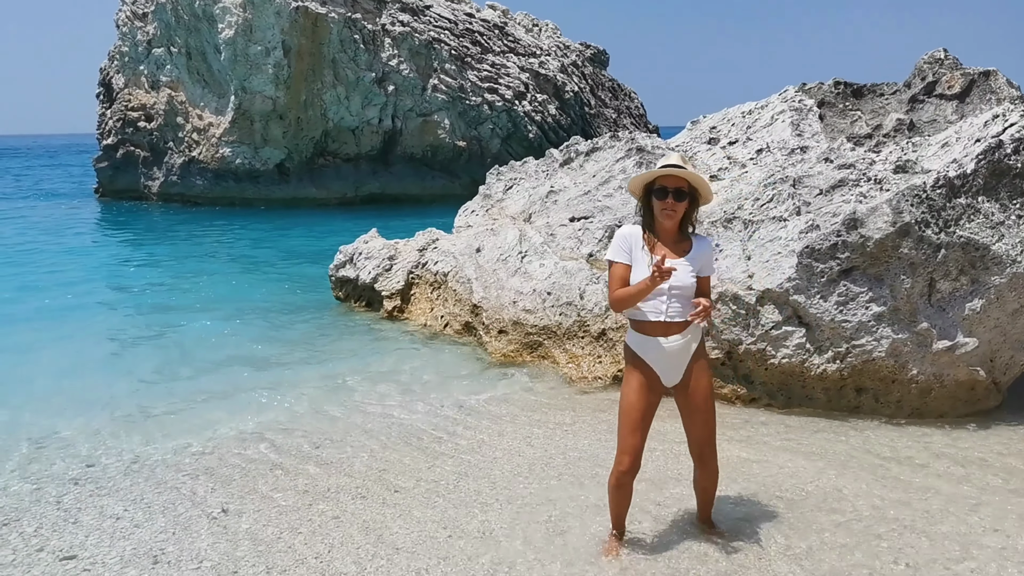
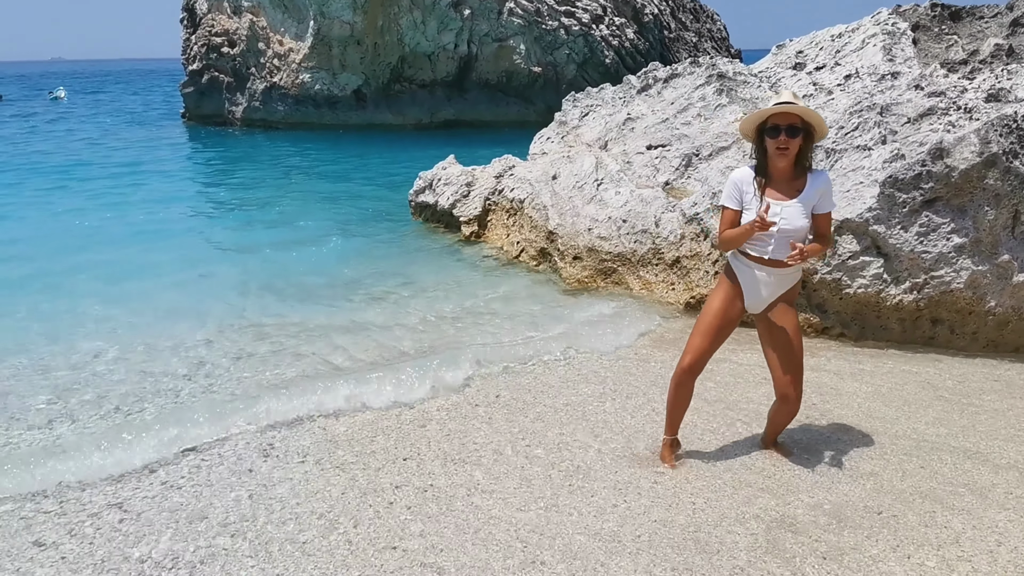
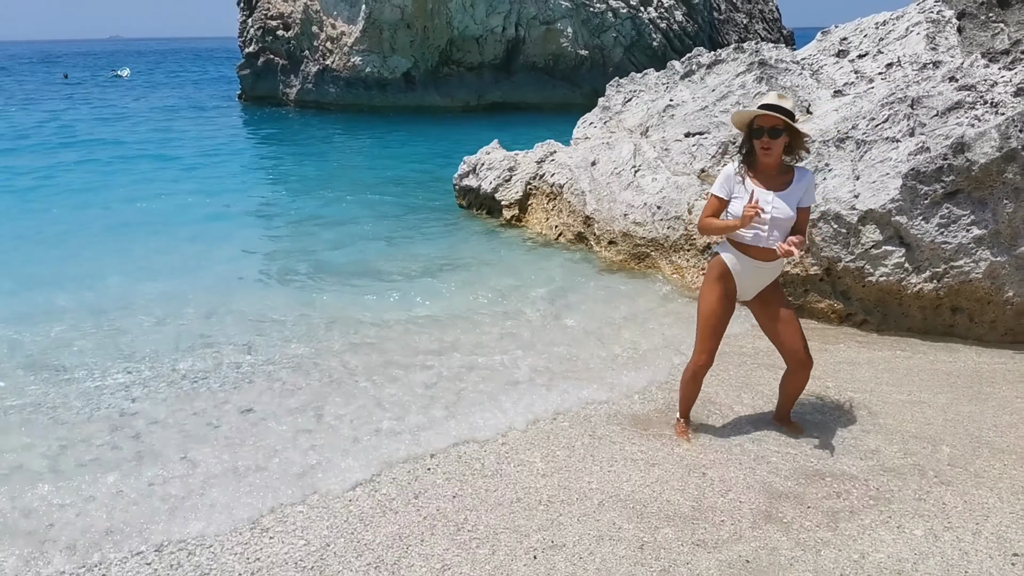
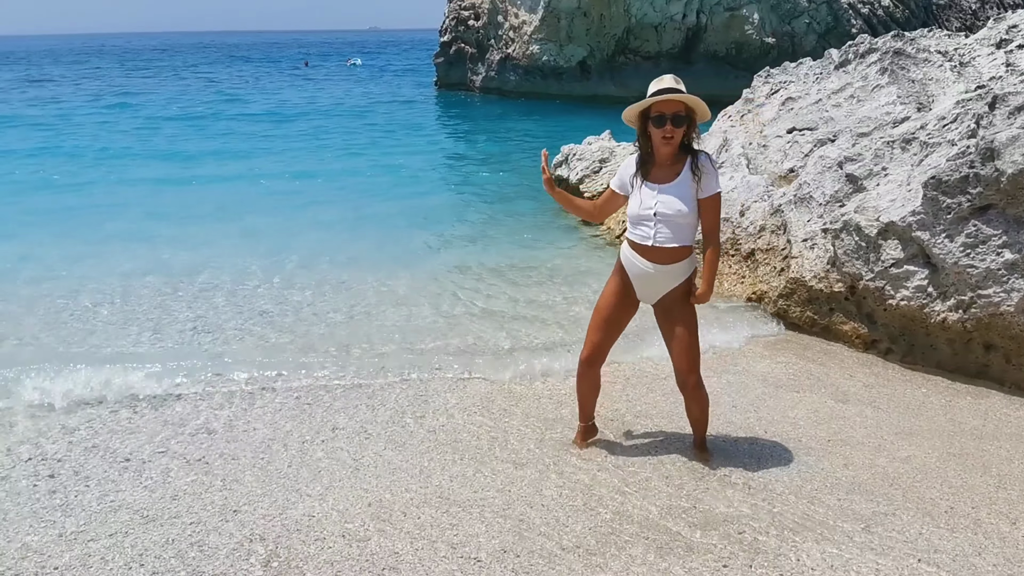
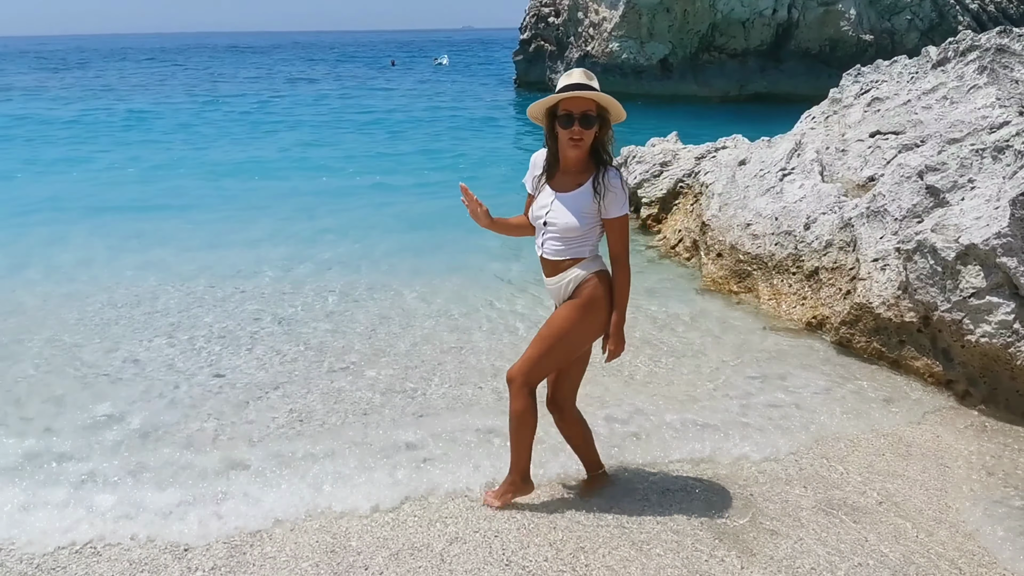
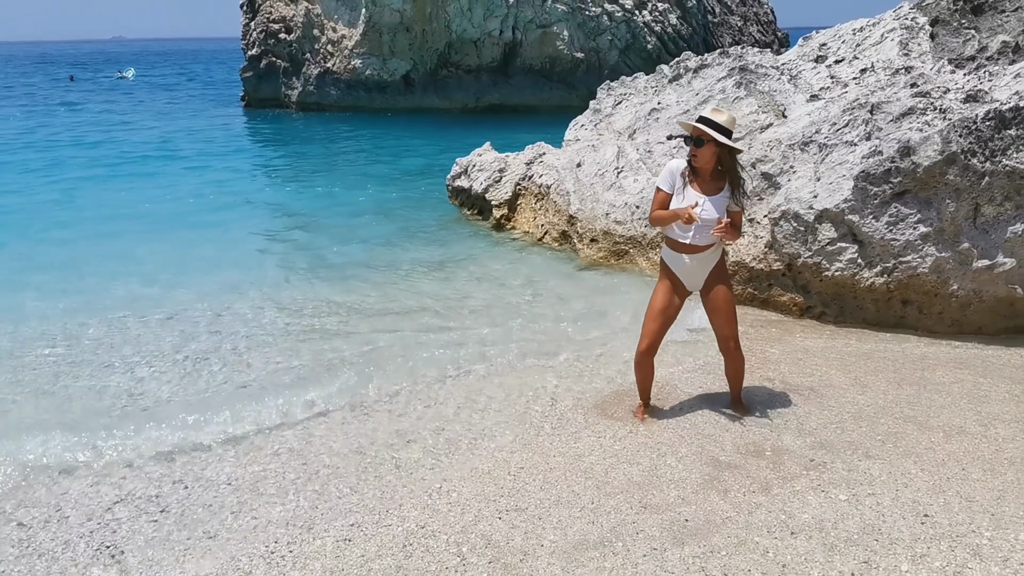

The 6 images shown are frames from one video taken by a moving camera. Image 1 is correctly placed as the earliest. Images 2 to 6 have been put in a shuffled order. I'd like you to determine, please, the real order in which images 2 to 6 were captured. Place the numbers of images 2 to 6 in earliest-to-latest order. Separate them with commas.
2, 3, 6, 4, 5
